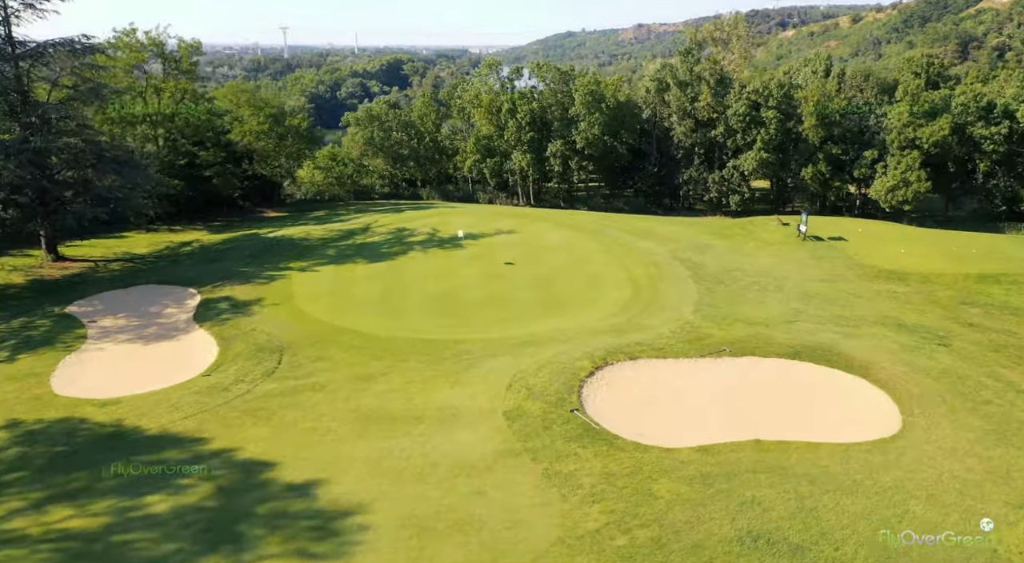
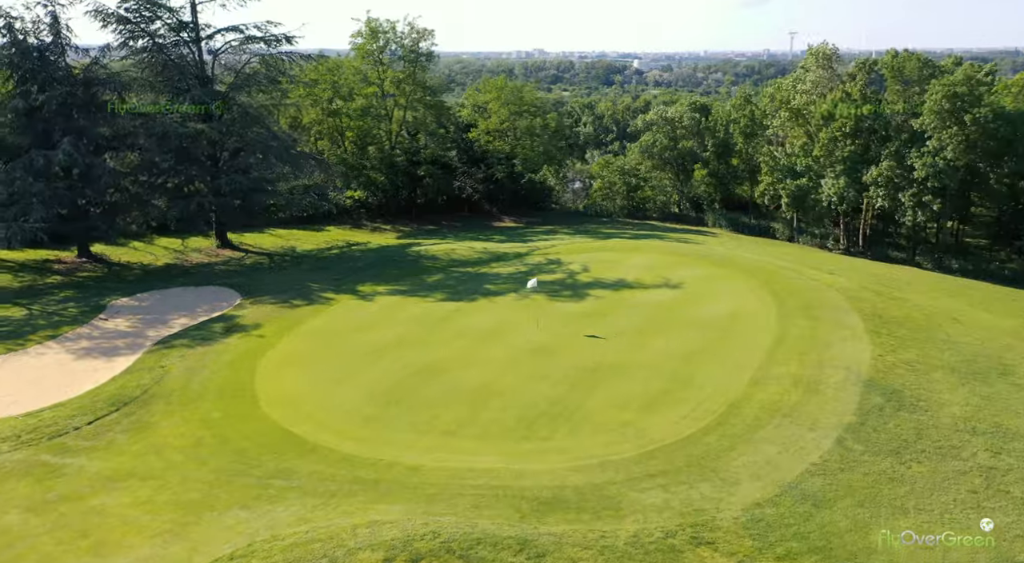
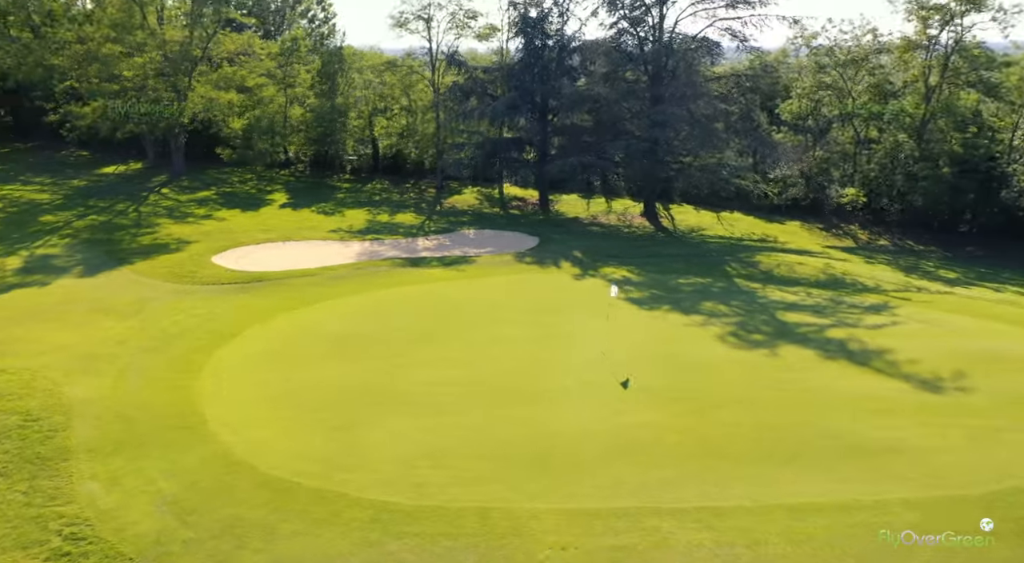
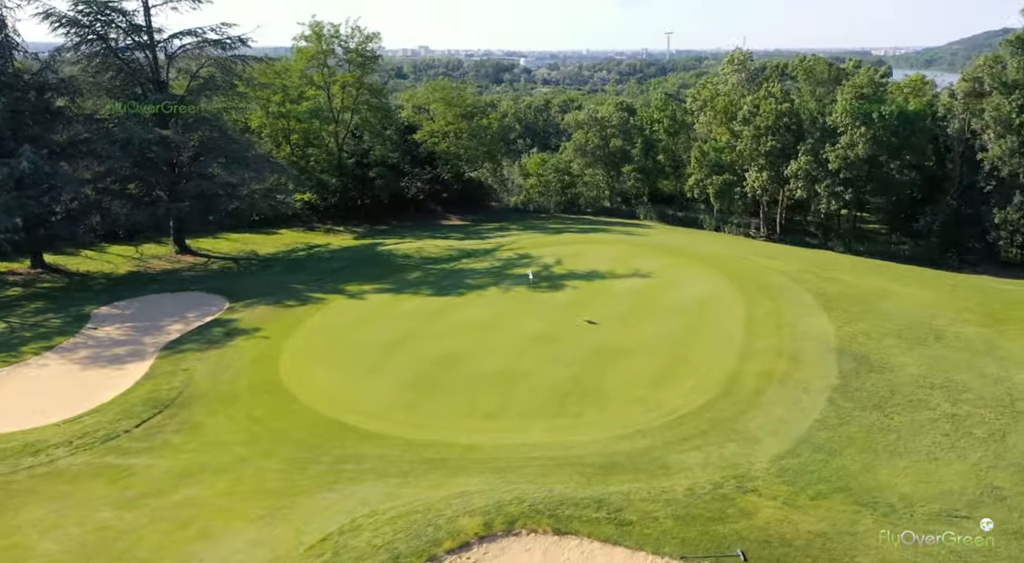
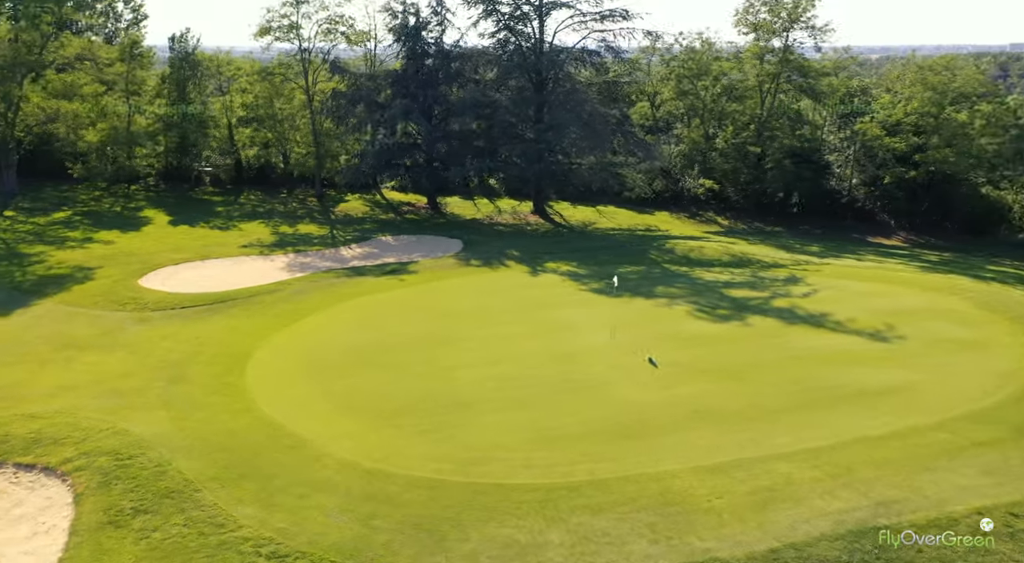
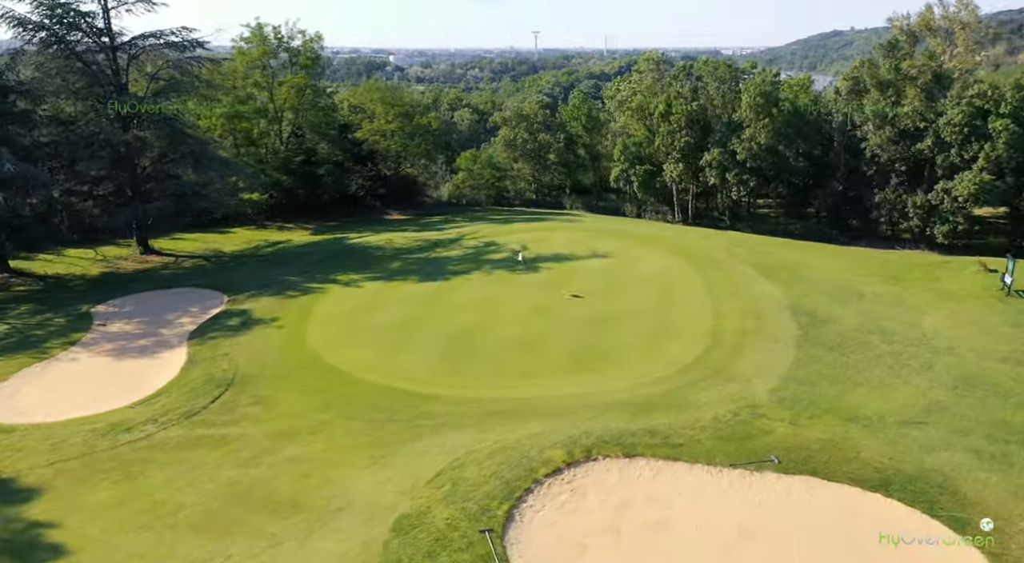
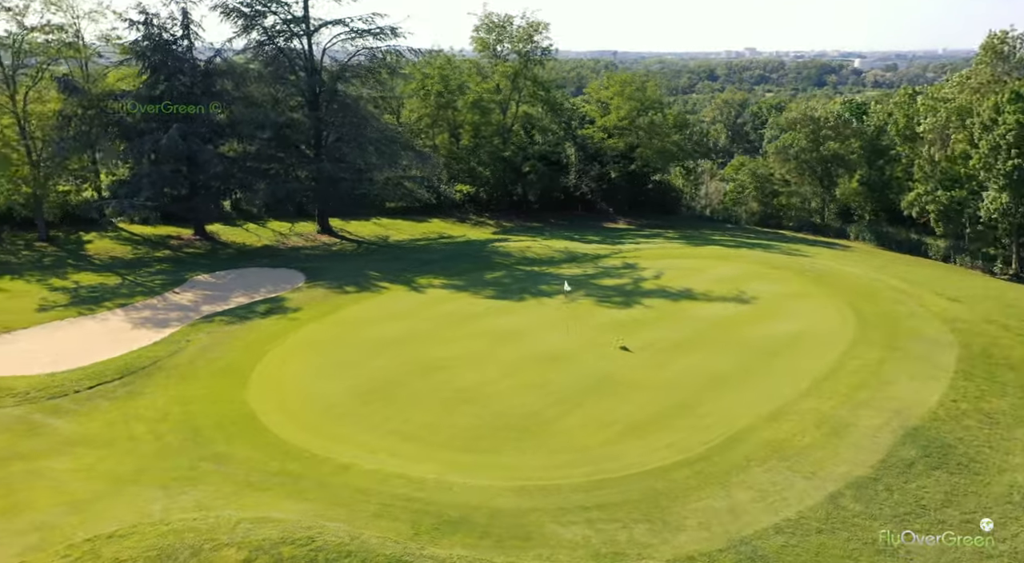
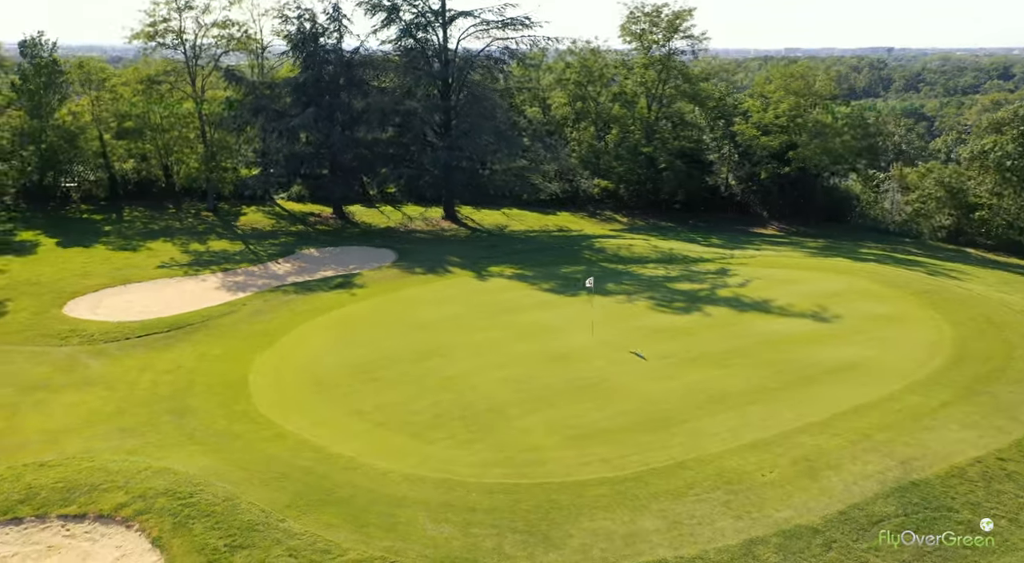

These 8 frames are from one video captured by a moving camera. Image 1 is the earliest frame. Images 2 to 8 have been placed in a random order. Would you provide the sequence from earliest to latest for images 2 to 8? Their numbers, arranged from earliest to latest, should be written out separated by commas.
6, 4, 2, 7, 8, 5, 3
